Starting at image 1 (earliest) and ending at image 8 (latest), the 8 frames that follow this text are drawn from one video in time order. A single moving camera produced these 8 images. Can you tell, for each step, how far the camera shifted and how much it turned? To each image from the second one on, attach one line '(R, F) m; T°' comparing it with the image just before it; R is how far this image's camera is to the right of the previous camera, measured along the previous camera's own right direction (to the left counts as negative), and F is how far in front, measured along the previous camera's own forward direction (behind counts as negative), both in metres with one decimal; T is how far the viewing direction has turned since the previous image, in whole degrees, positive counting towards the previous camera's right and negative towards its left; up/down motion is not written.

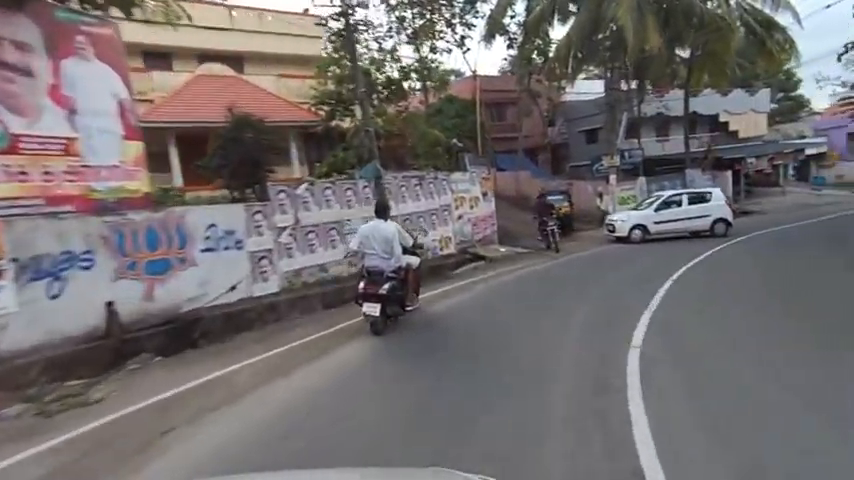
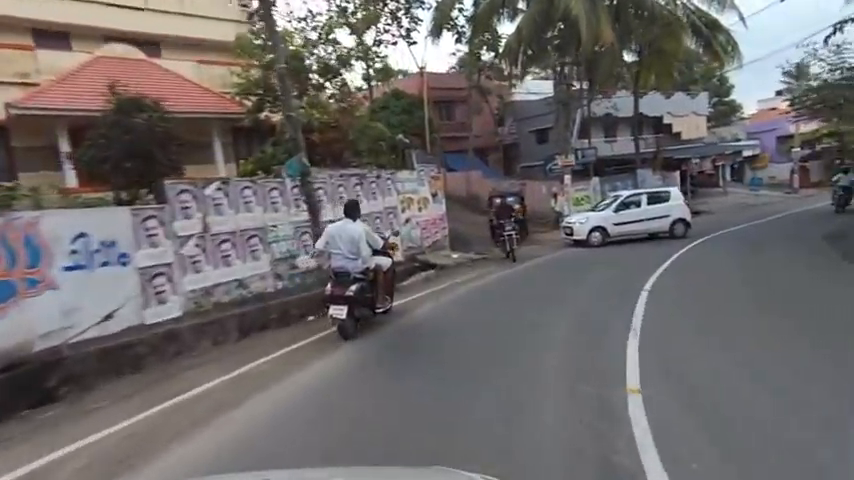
(+0.2, +1.8) m; +6°
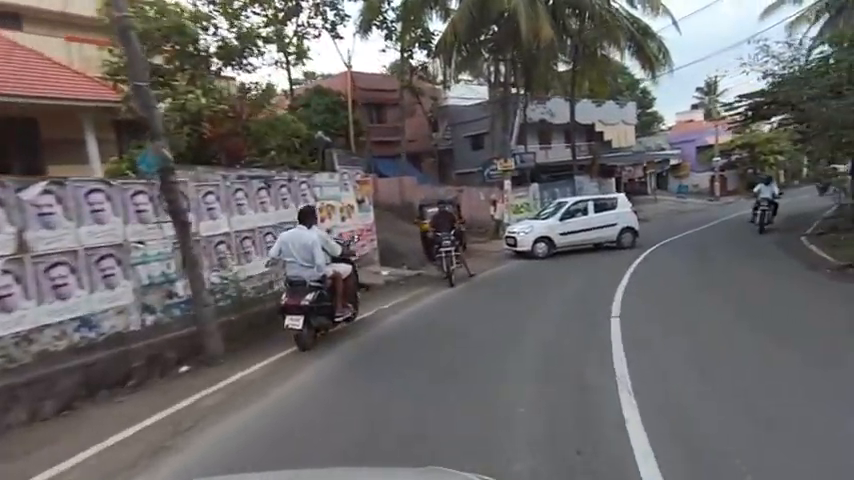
(+0.3, +2.3) m; +7°
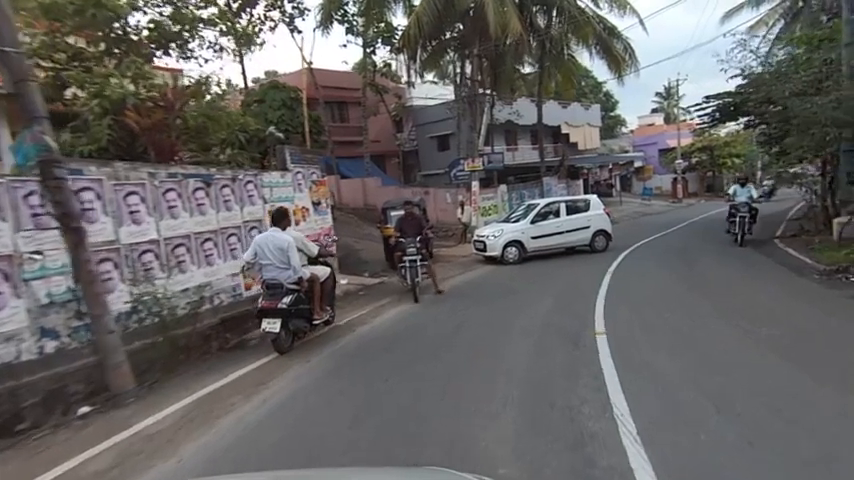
(+0.1, +1.2) m; +4°
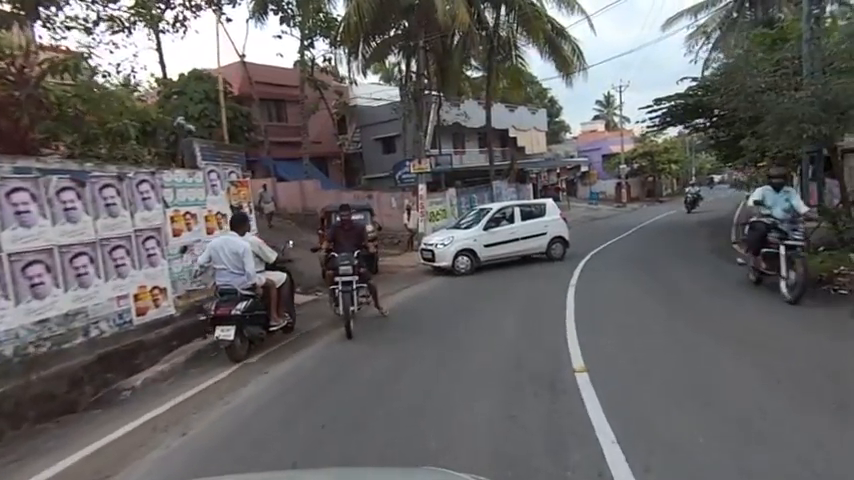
(+0.2, +1.8) m; +6°
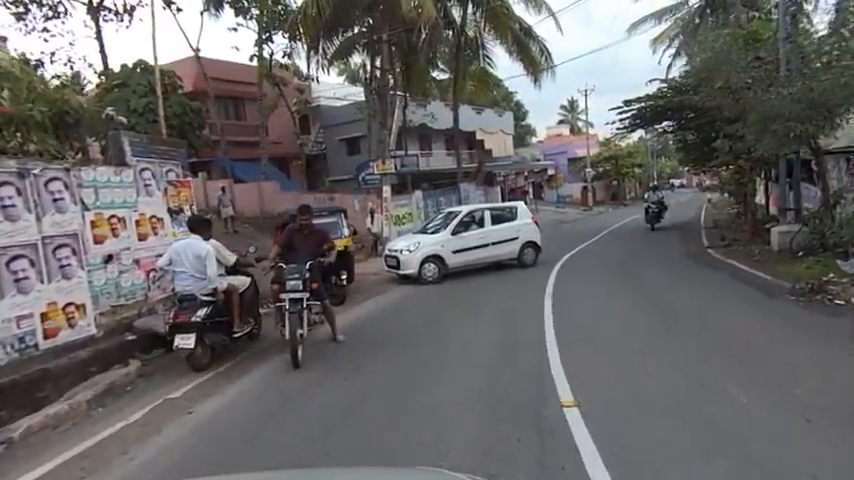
(+0.1, +1.1) m; +4°
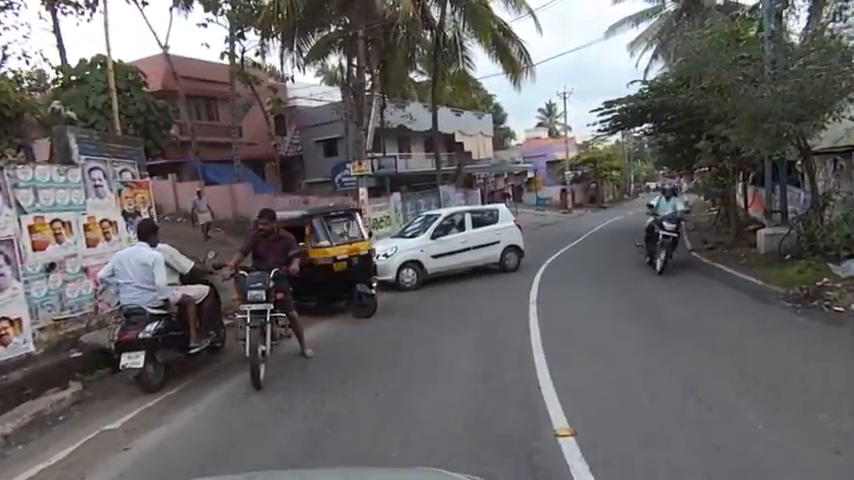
(0.0, +0.7) m; +2°
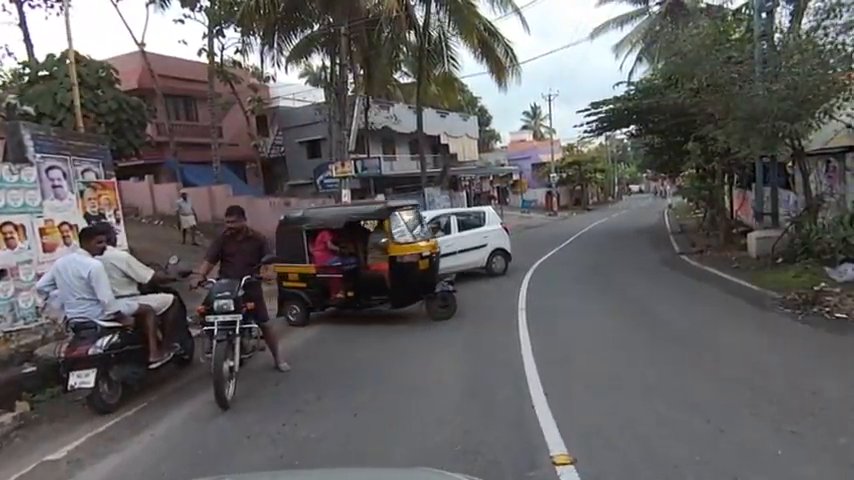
(0.0, +0.5) m; +2°
